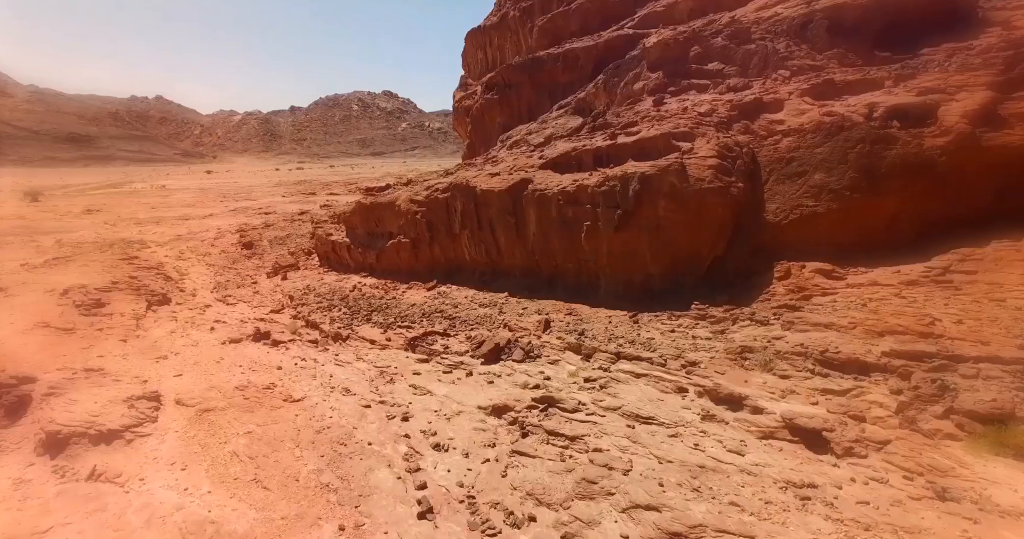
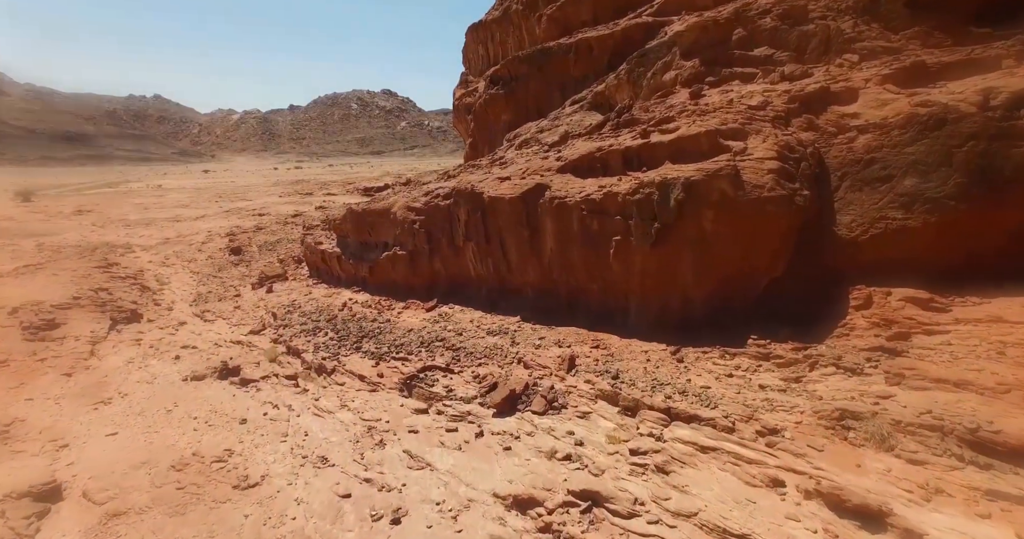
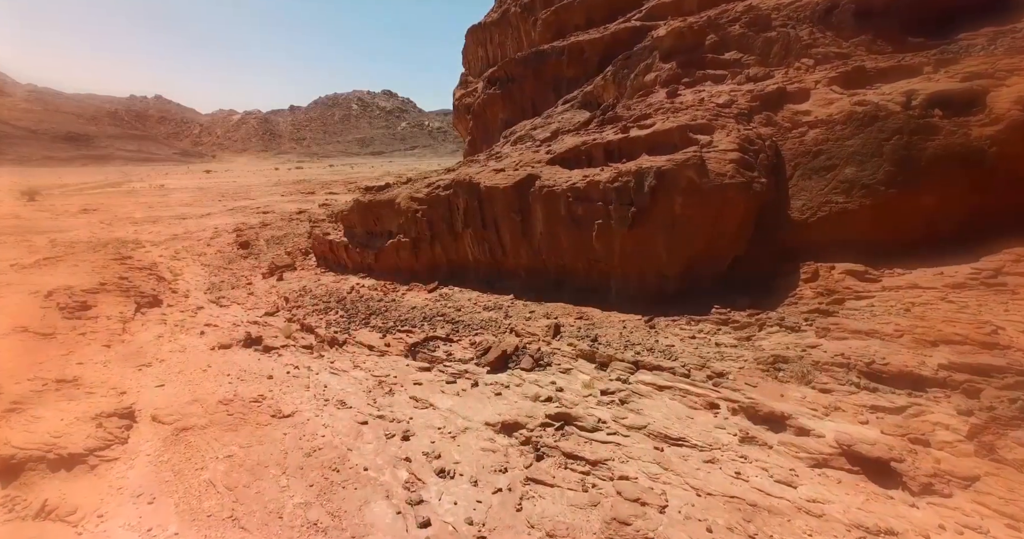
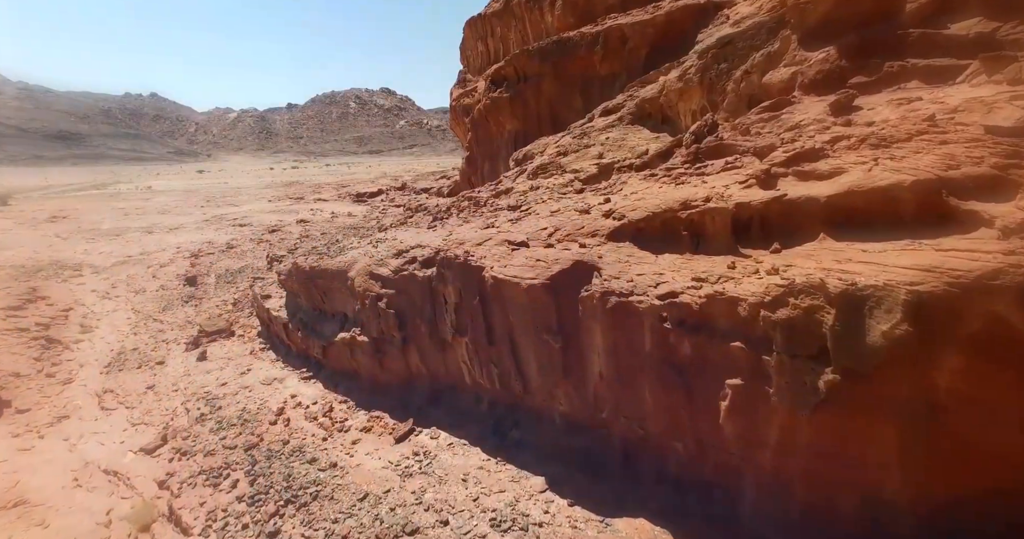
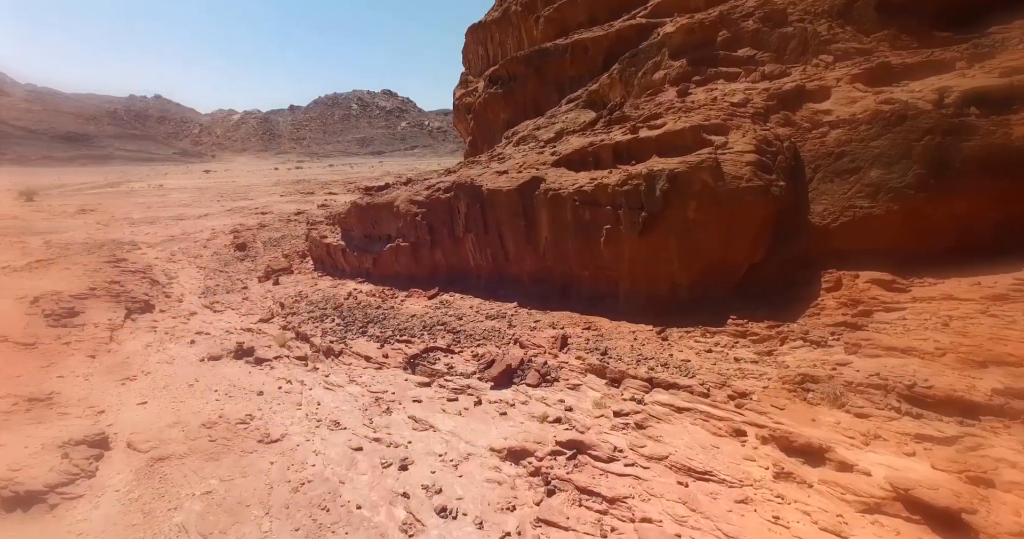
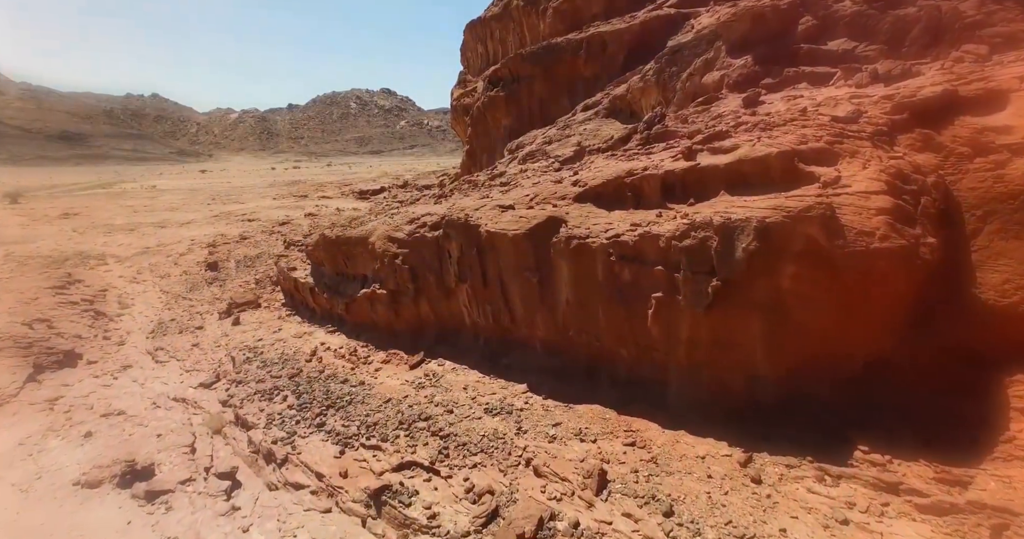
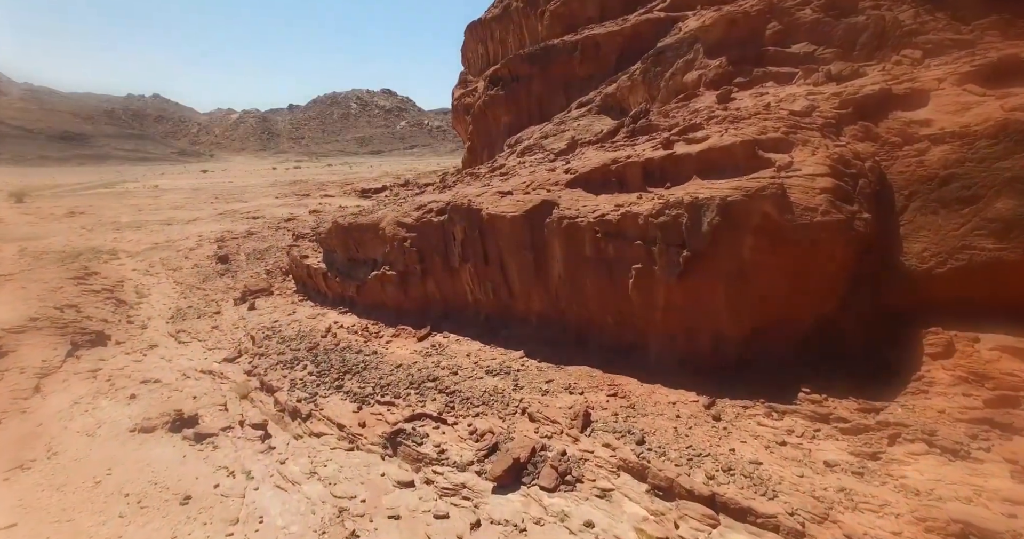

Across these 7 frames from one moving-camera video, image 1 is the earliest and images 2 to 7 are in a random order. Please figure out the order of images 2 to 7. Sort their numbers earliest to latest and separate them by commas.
3, 5, 2, 7, 6, 4
